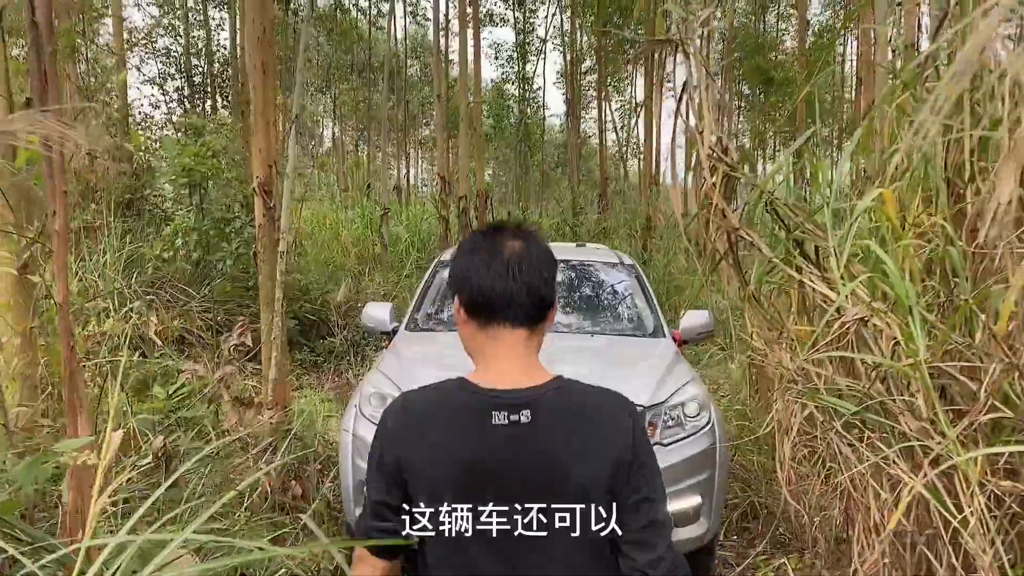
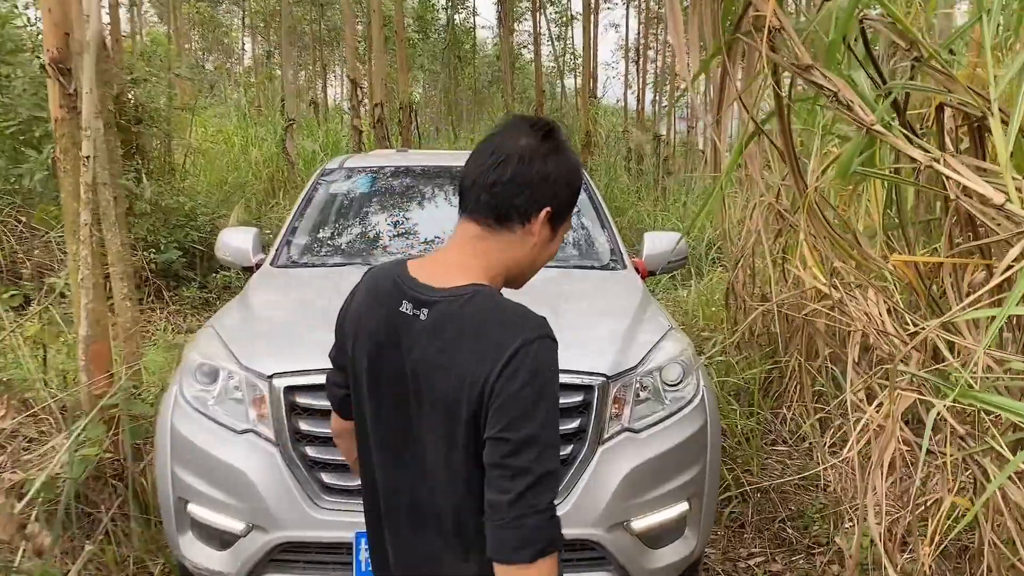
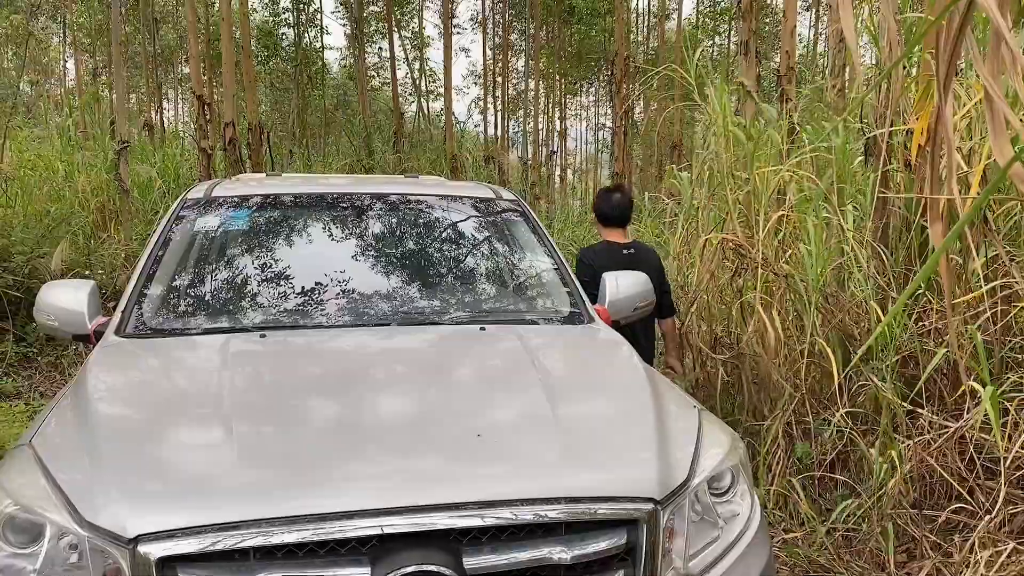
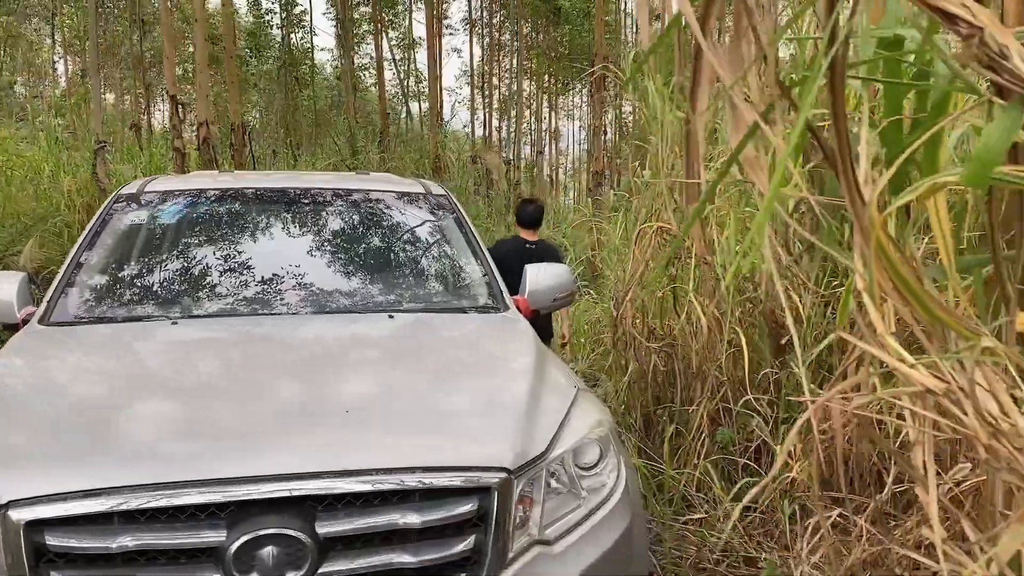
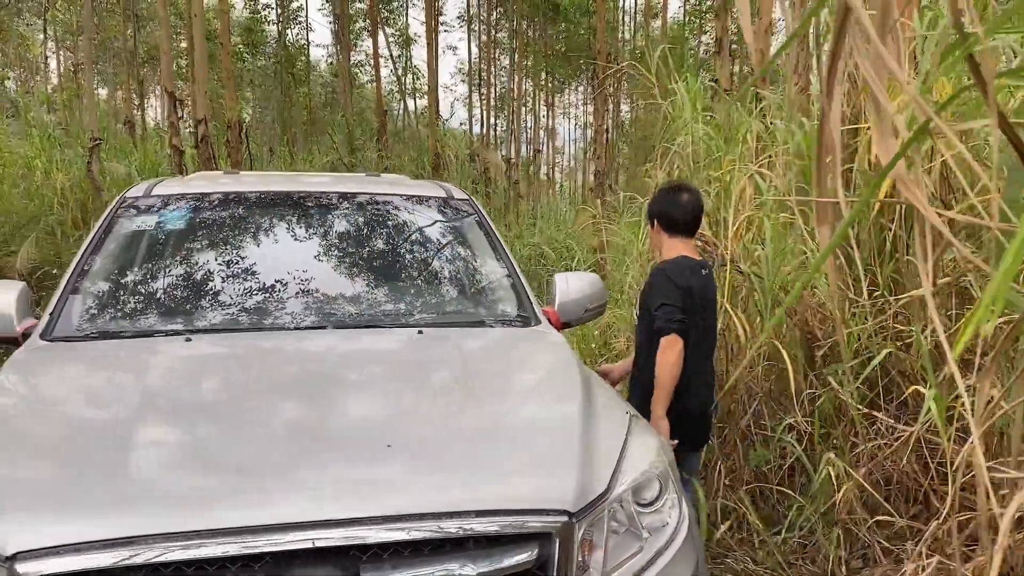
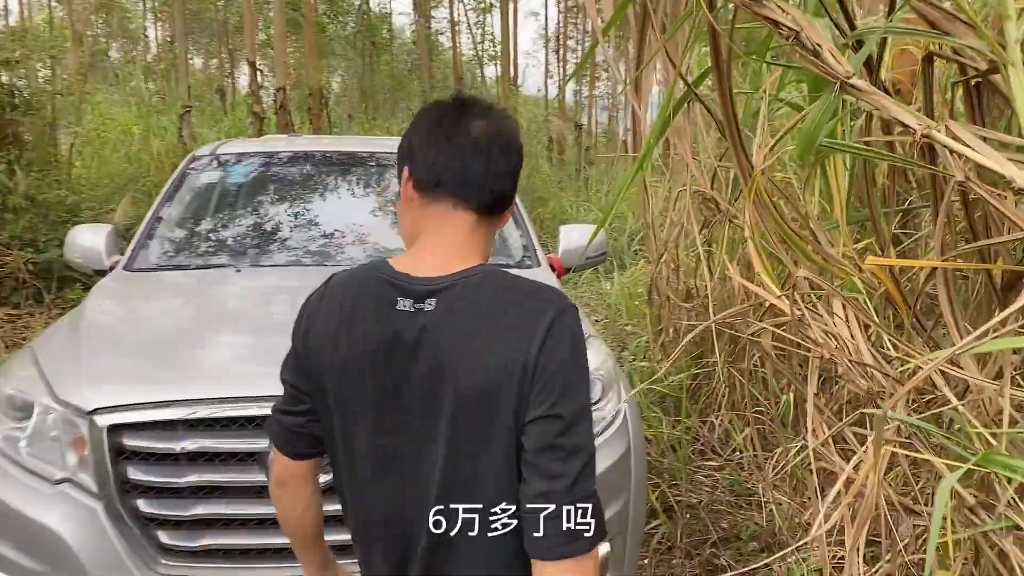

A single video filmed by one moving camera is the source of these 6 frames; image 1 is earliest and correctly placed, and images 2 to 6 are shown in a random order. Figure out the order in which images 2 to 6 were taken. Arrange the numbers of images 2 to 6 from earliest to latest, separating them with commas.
2, 6, 5, 3, 4
